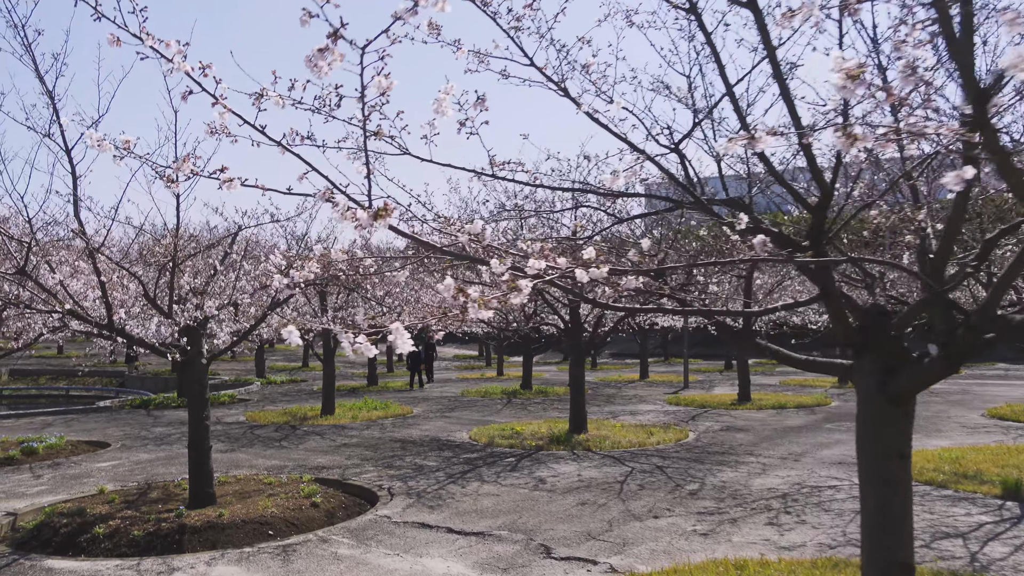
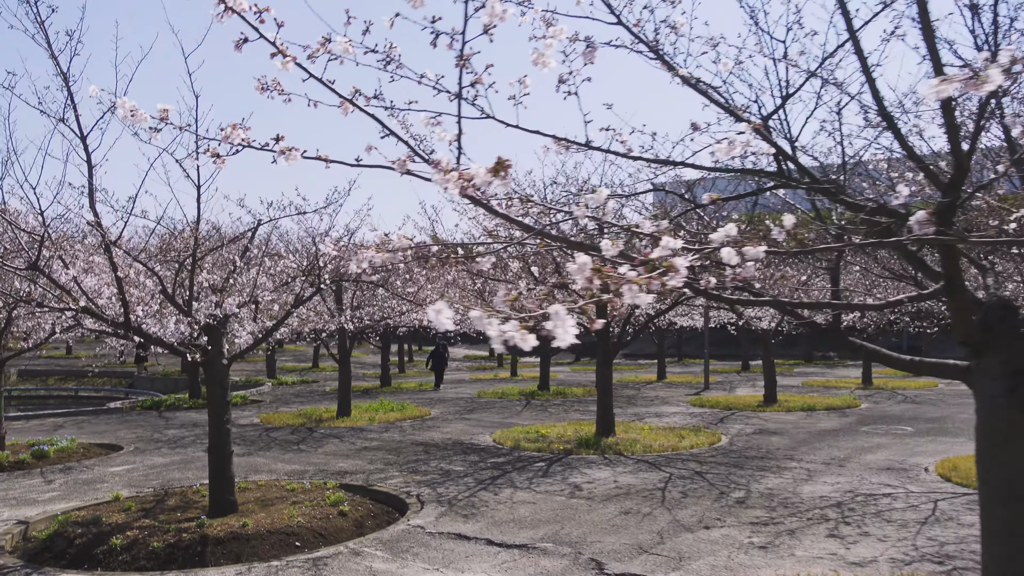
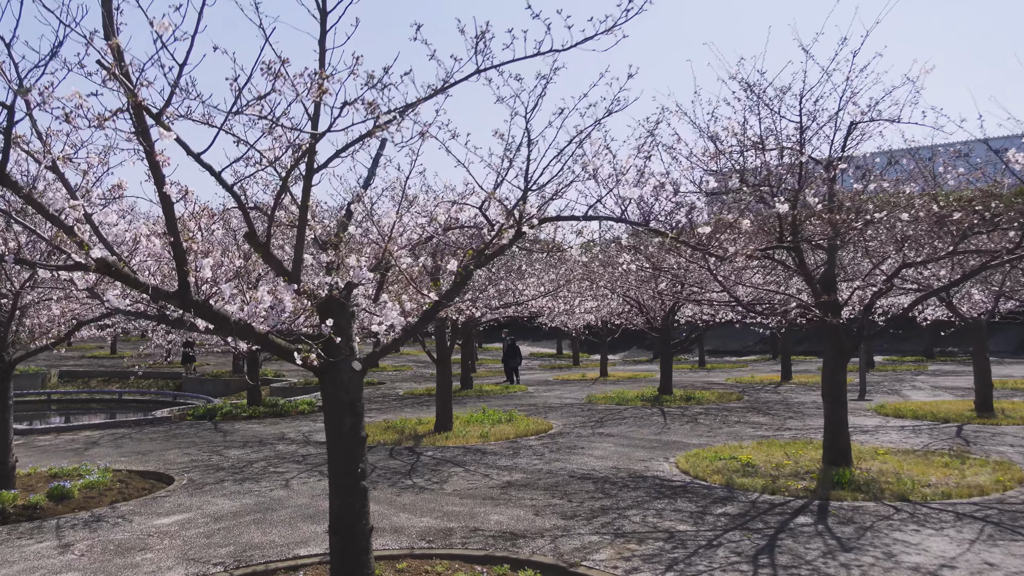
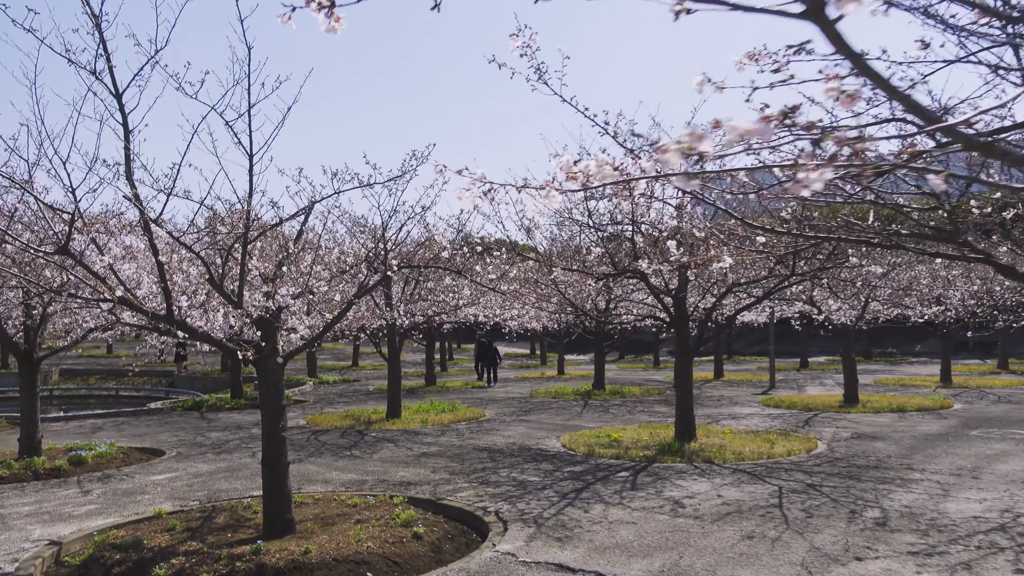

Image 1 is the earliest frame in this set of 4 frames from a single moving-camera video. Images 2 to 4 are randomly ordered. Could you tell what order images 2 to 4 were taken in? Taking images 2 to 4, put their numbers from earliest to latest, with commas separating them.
2, 4, 3
